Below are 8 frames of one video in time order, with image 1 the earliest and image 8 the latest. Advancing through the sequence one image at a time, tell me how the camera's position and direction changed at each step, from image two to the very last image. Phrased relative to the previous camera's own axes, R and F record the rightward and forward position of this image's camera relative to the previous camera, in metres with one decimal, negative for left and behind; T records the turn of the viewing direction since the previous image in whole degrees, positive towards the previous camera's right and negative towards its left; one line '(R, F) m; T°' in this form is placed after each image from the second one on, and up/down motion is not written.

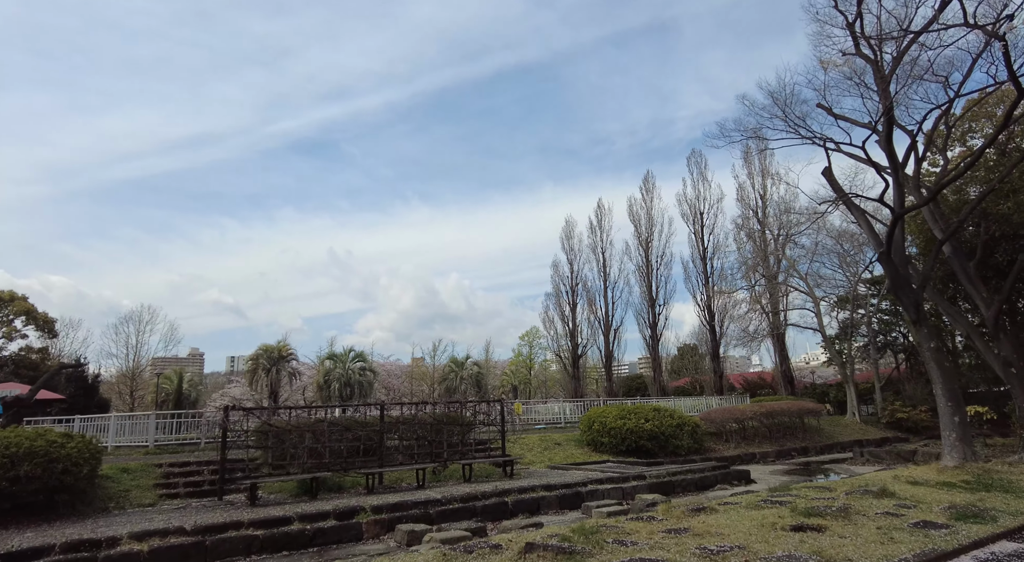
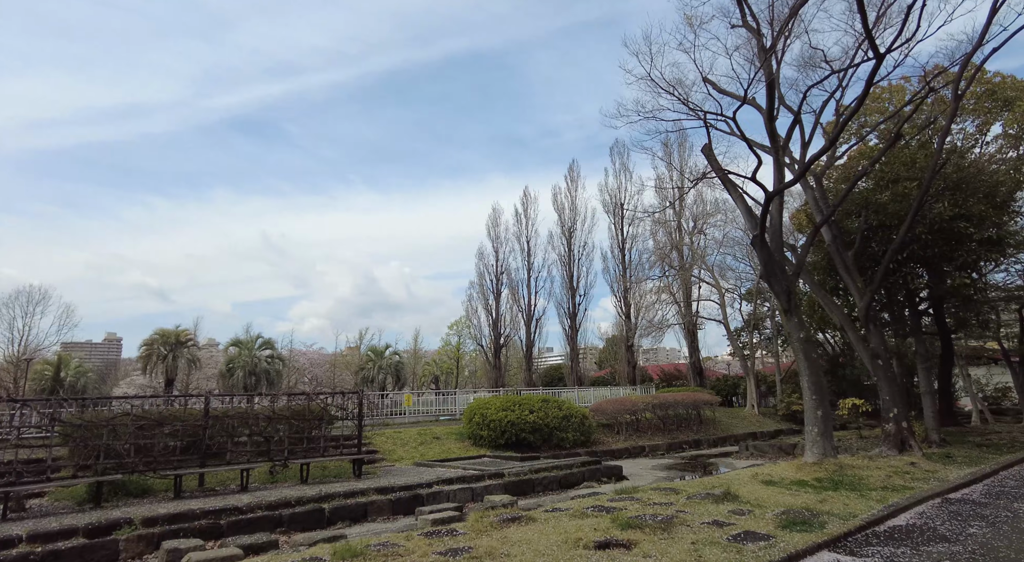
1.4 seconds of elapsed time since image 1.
(+1.6, +1.0) m; +6°
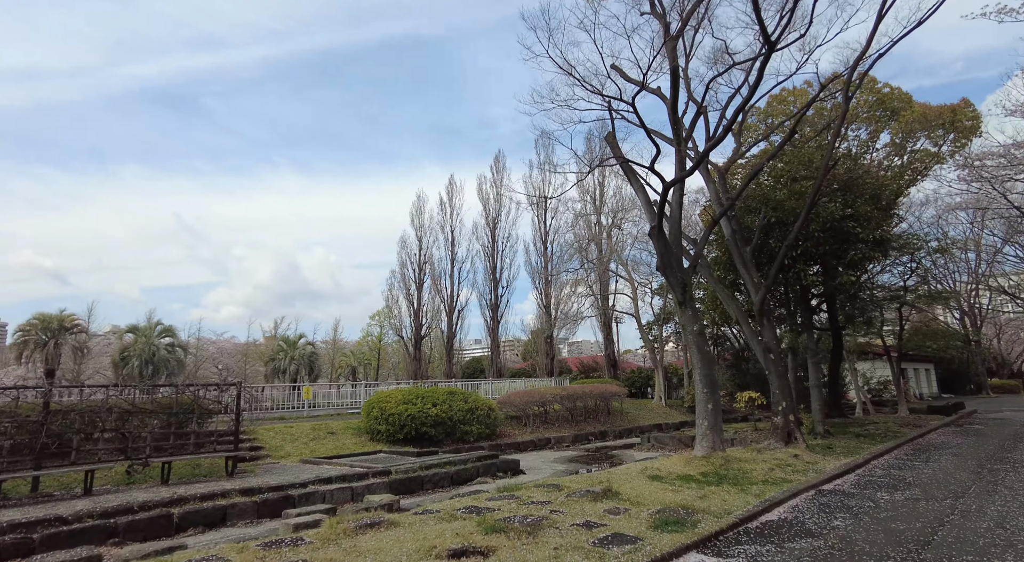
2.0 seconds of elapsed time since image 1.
(+0.6, +0.5) m; +7°
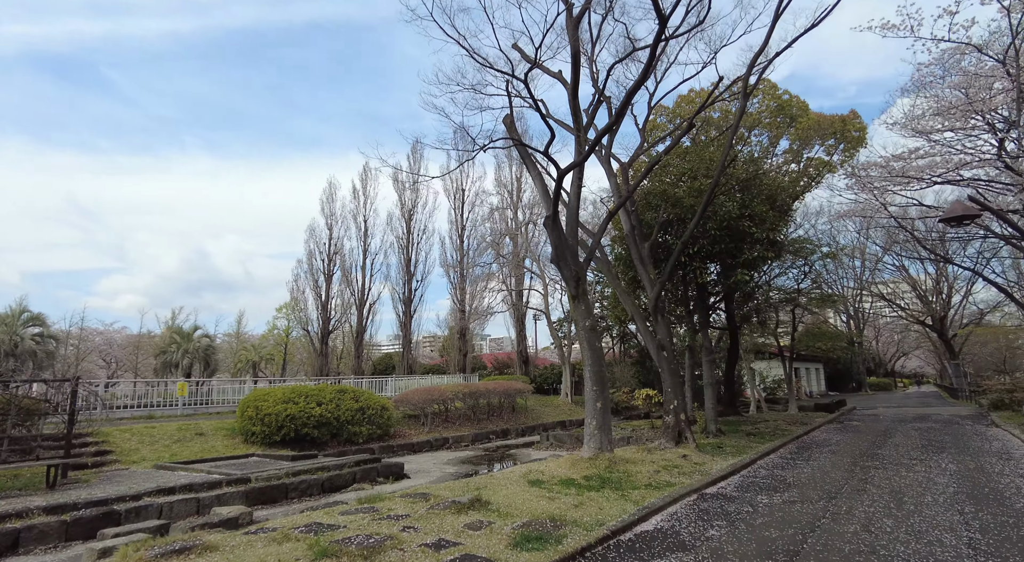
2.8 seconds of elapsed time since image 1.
(+0.6, +0.6) m; +8°
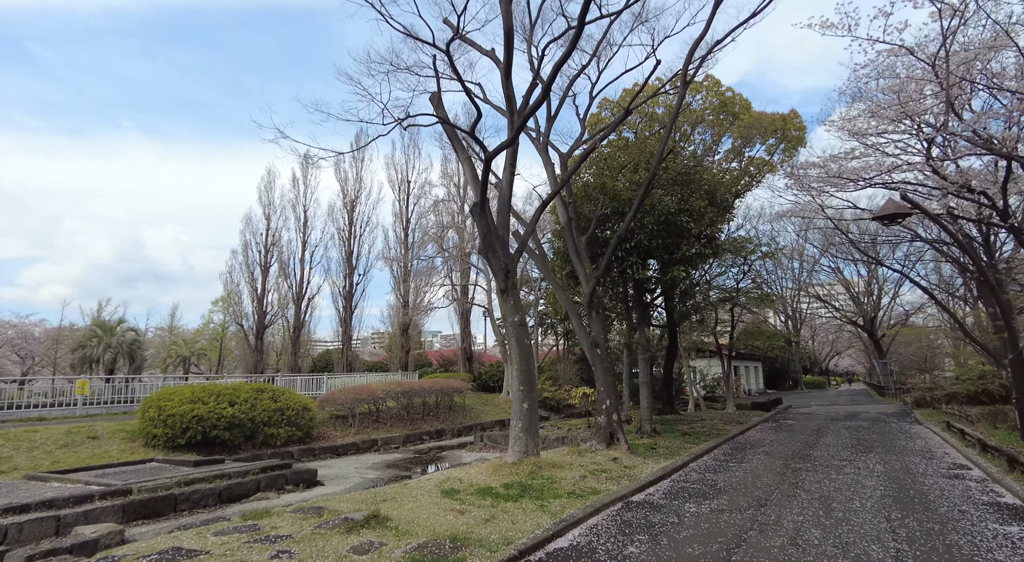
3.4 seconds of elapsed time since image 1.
(+0.4, +0.6) m; +5°
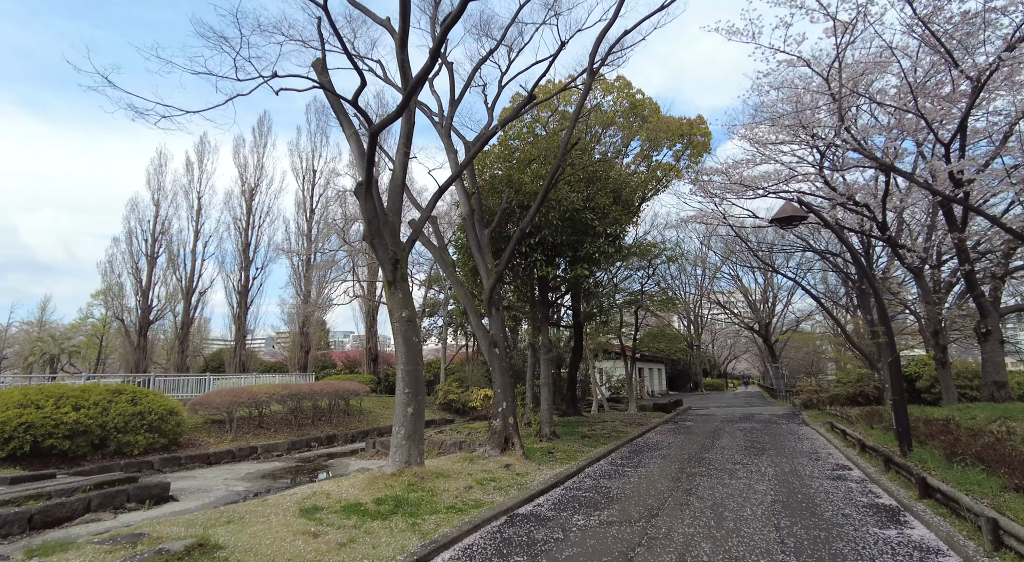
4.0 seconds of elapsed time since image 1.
(+0.4, +0.6) m; +8°
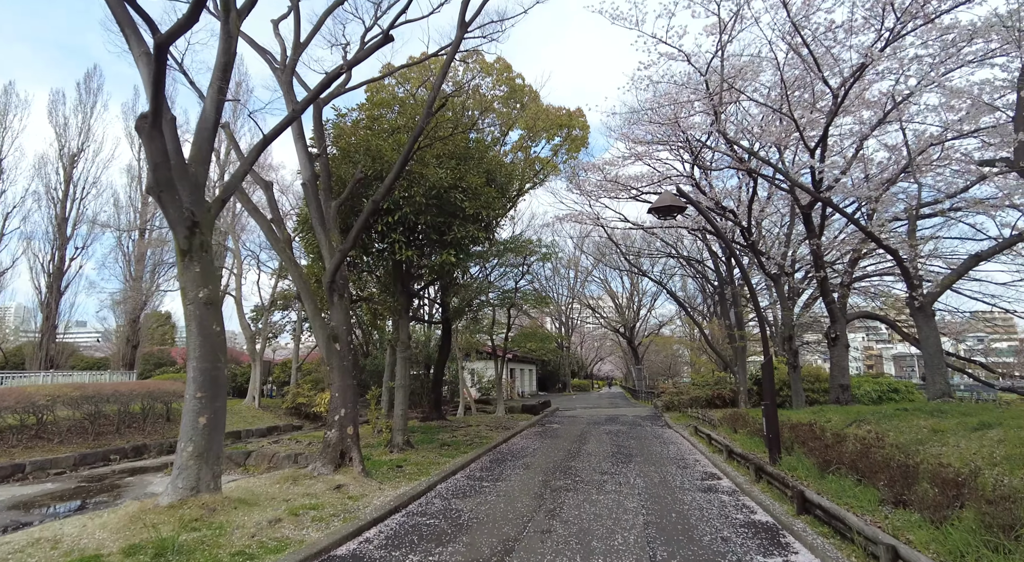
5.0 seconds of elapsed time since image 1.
(+0.4, +1.1) m; +13°
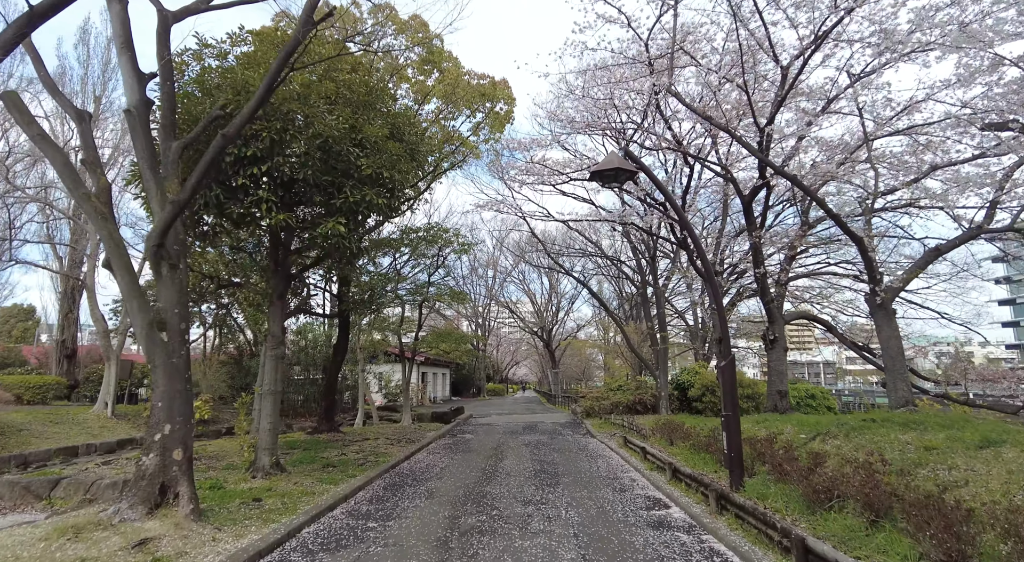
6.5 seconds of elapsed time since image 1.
(+0.1, +1.6) m; +9°
